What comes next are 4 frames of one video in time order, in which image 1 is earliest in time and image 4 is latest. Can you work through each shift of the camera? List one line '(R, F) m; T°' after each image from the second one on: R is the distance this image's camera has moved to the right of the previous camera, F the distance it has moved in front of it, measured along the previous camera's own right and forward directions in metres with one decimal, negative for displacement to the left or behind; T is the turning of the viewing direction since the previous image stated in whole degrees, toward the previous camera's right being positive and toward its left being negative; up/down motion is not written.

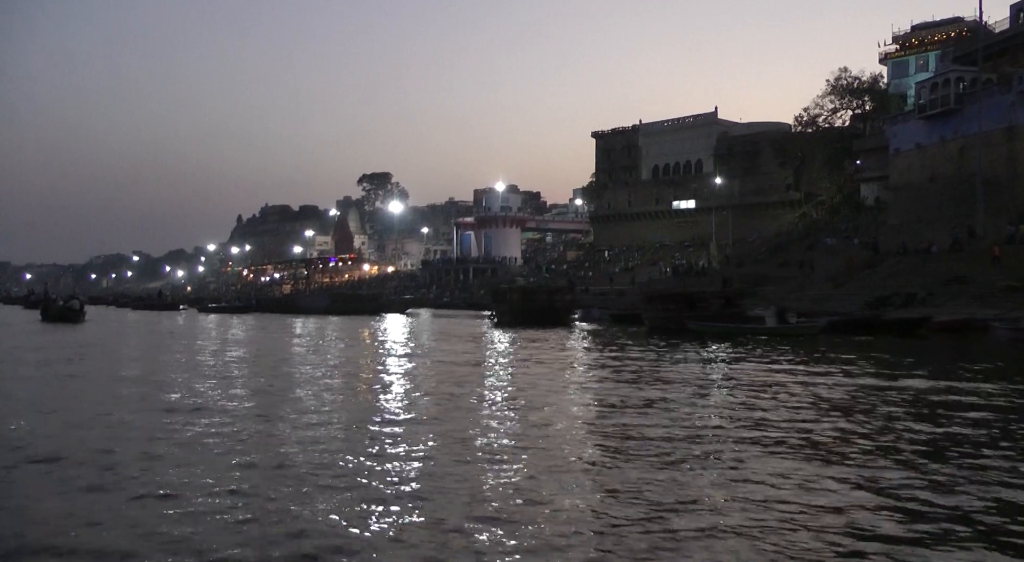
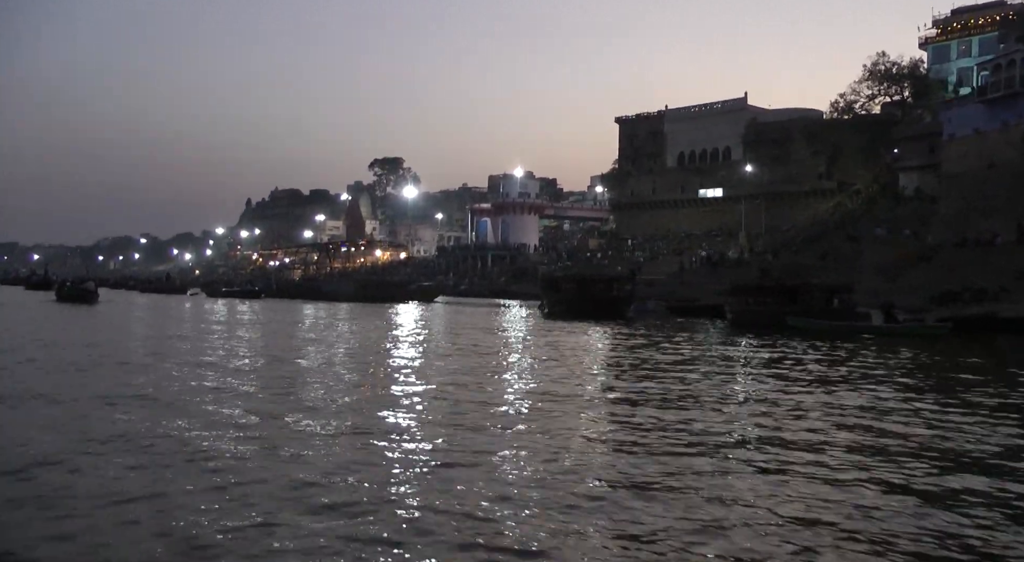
(-0.7, +1.6) m; 0°
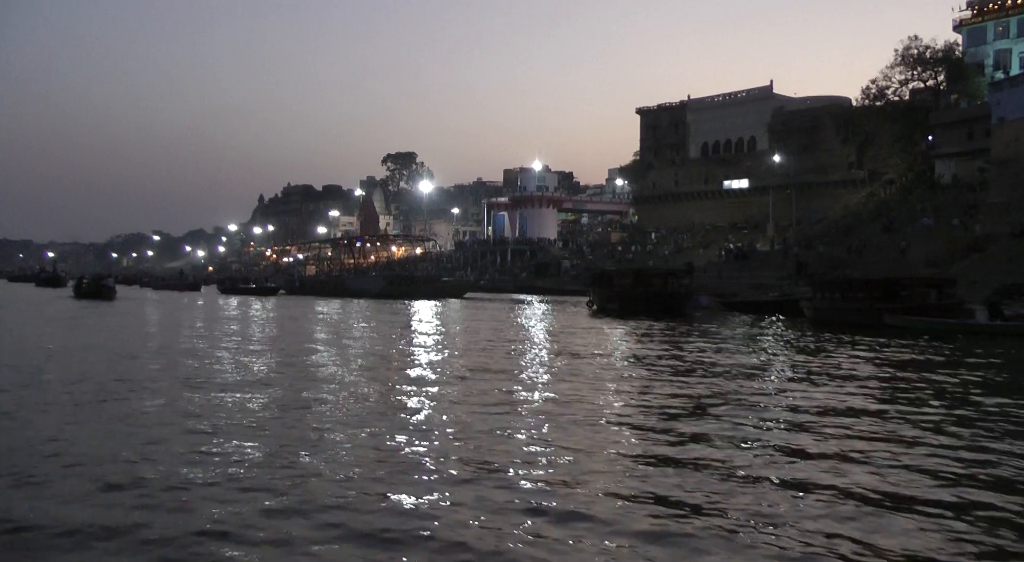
(-0.5, +1.2) m; -1°
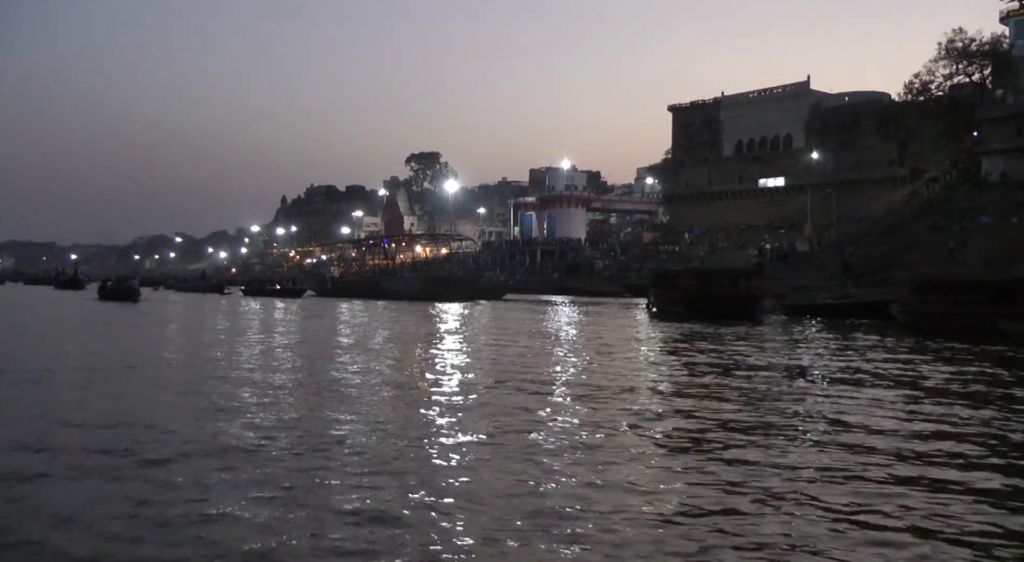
(-0.4, +1.1) m; -1°
